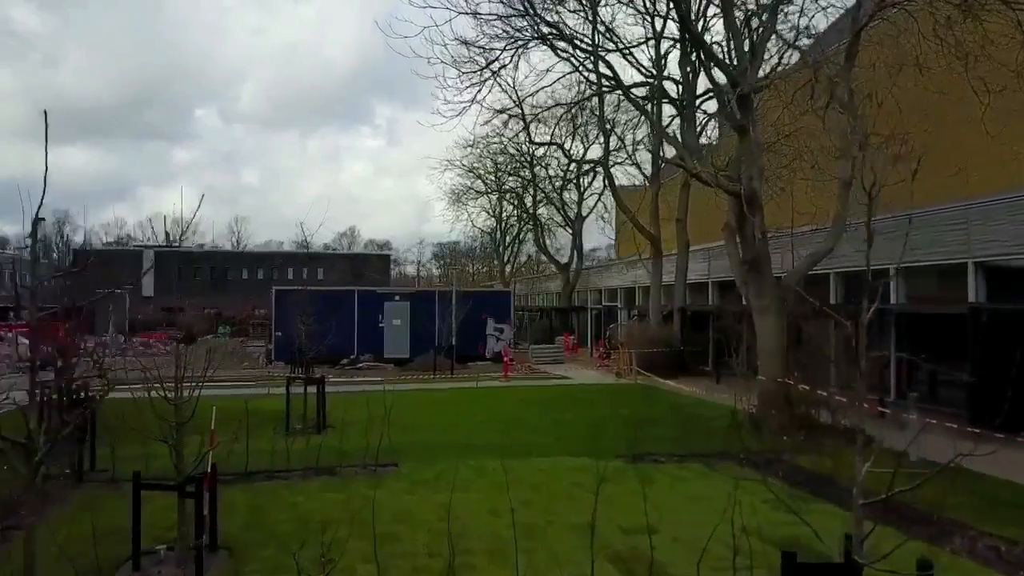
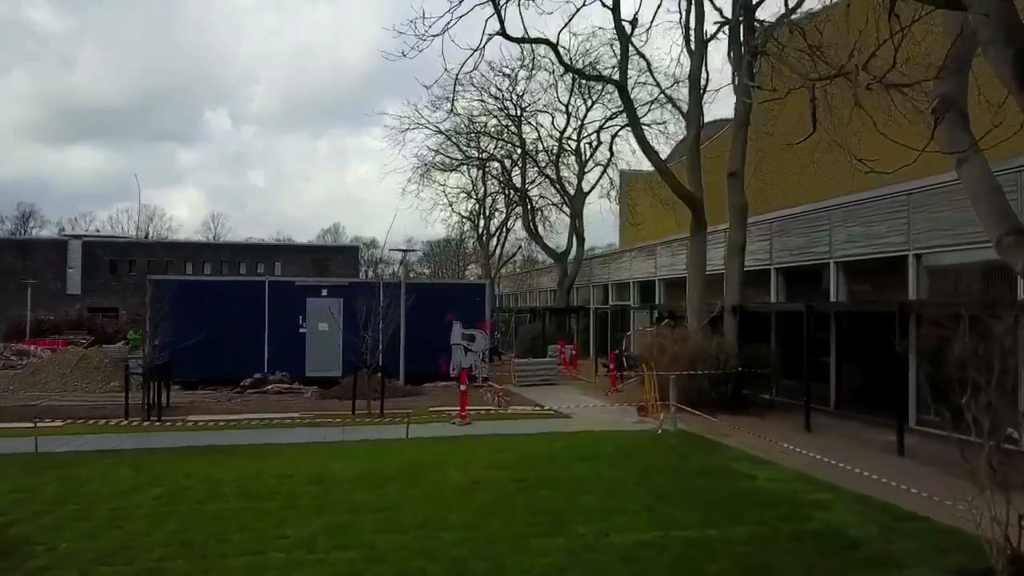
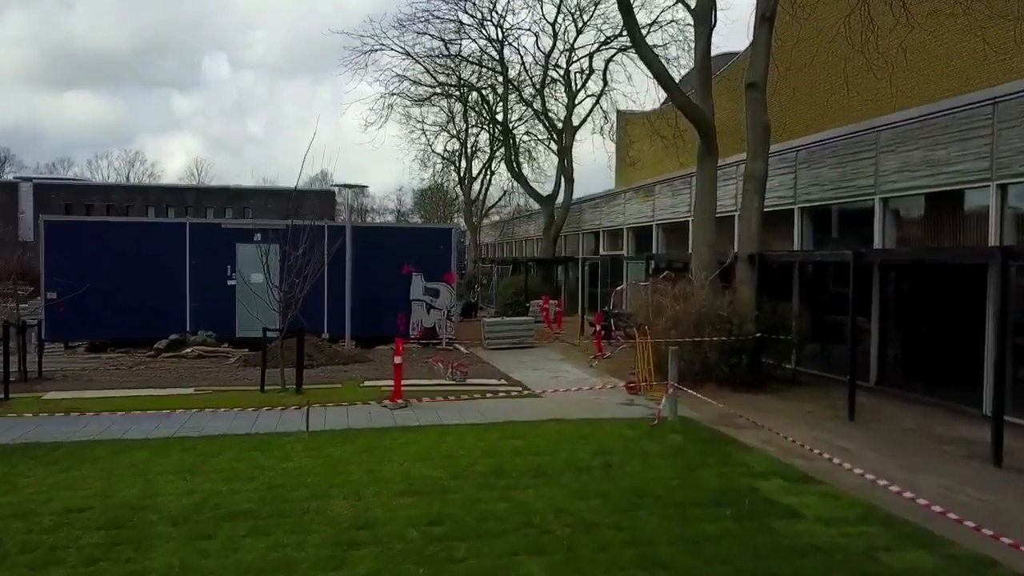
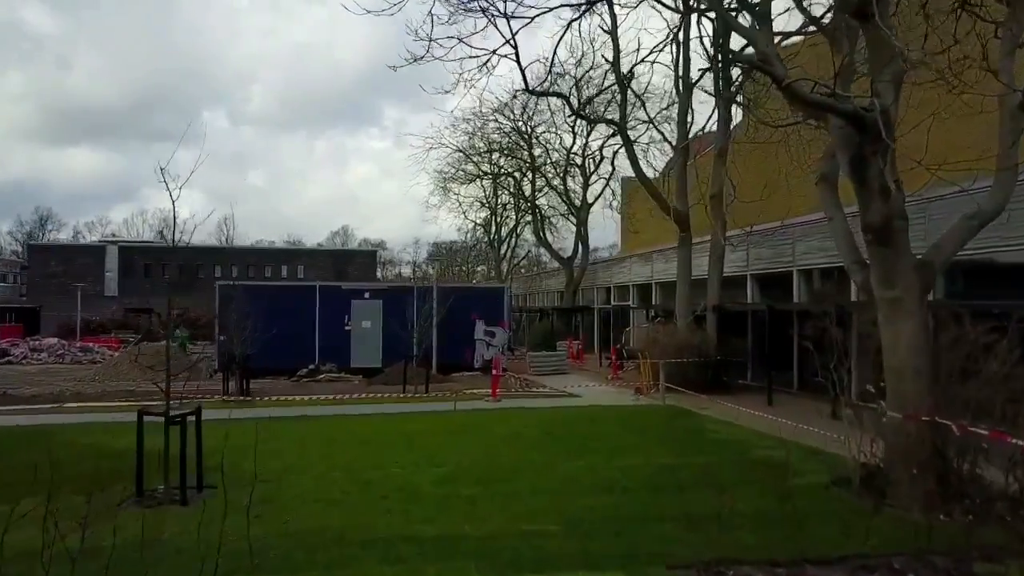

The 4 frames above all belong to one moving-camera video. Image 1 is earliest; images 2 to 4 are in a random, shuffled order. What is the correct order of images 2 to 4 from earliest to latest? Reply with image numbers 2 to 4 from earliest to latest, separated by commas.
4, 2, 3
